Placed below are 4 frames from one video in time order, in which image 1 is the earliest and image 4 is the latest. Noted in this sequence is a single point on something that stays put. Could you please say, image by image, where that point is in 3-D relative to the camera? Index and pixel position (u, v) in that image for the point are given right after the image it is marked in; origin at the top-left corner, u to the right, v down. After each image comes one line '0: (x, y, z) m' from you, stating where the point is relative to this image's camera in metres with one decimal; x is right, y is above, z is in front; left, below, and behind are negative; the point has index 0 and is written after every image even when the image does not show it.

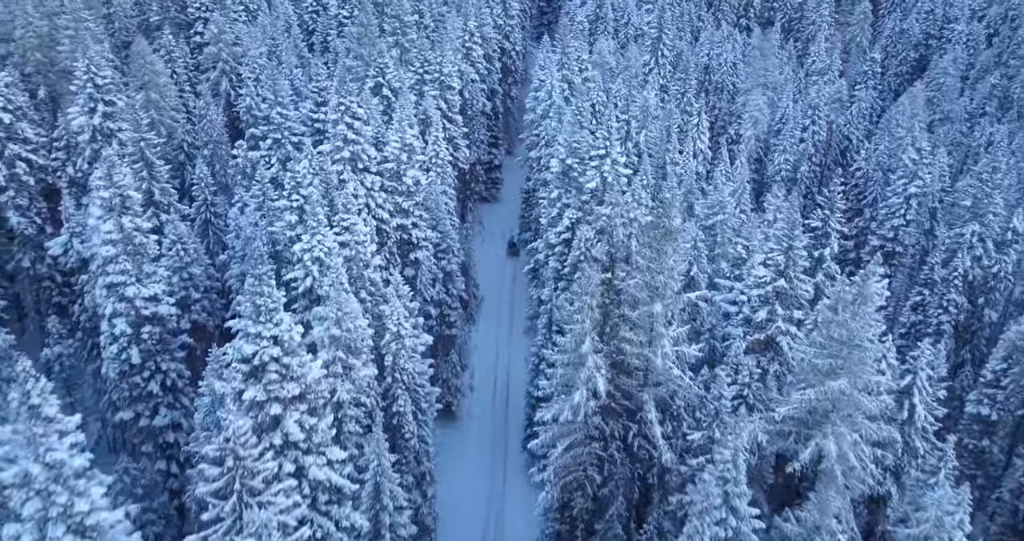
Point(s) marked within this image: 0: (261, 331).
0: (-6.5, -1.4, +19.4) m
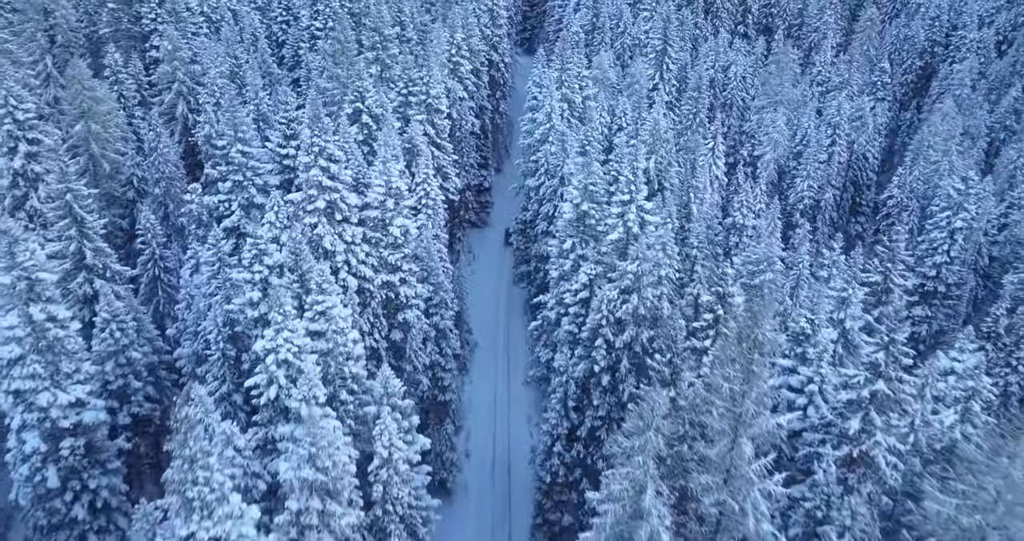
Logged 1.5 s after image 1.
0: (-5.7, -4.2, +13.6) m
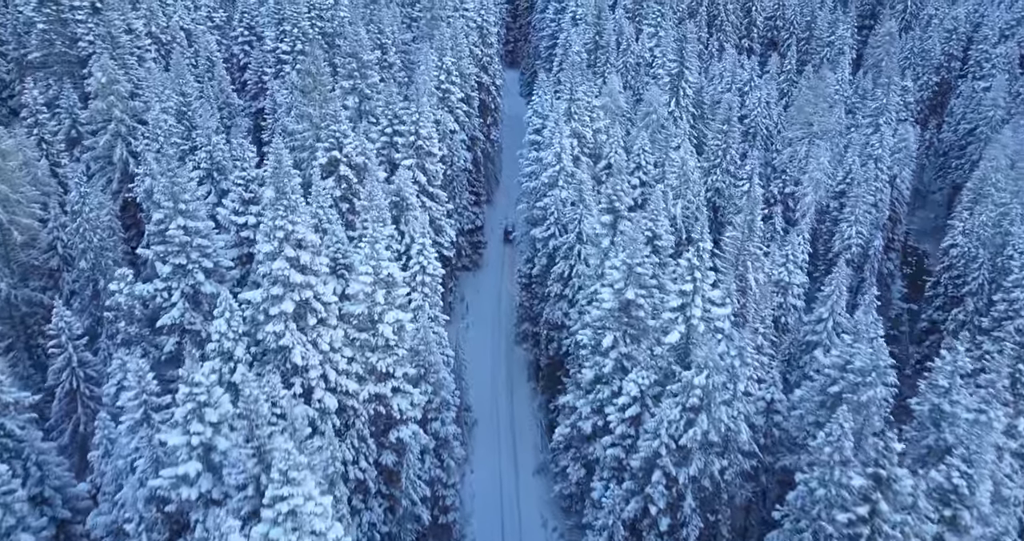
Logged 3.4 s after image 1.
0: (-4.2, -7.7, +6.3) m
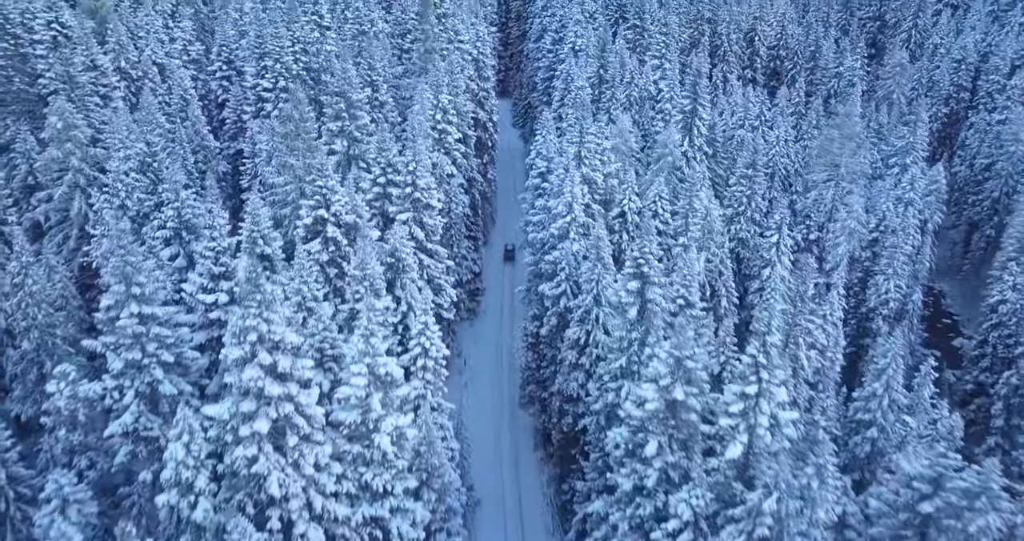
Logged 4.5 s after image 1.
0: (-3.1, -9.7, +1.8) m
